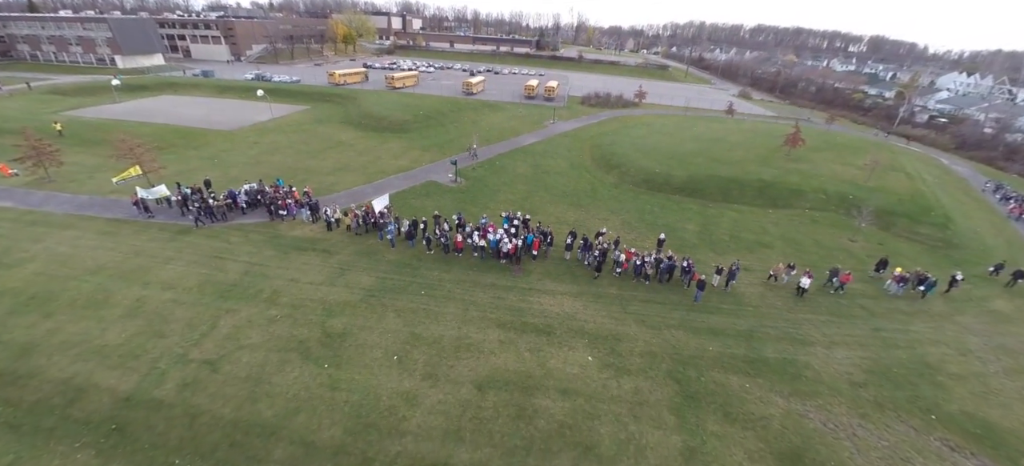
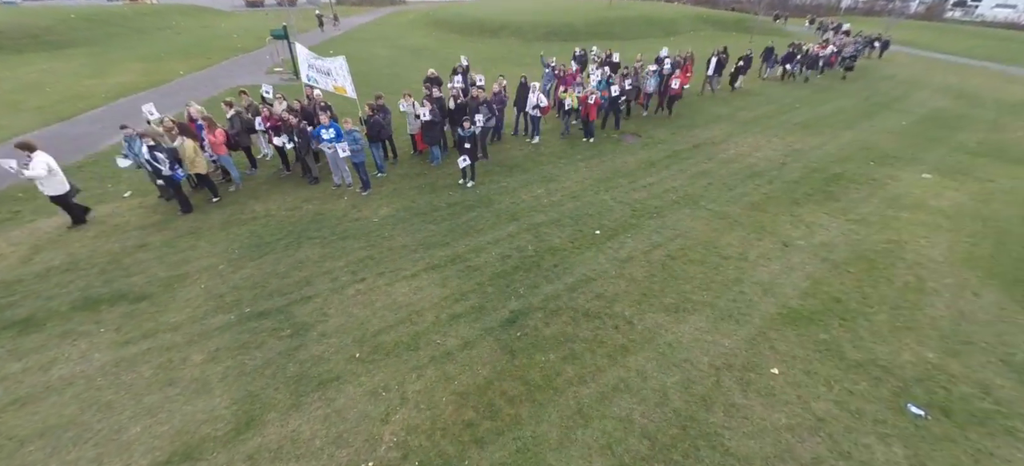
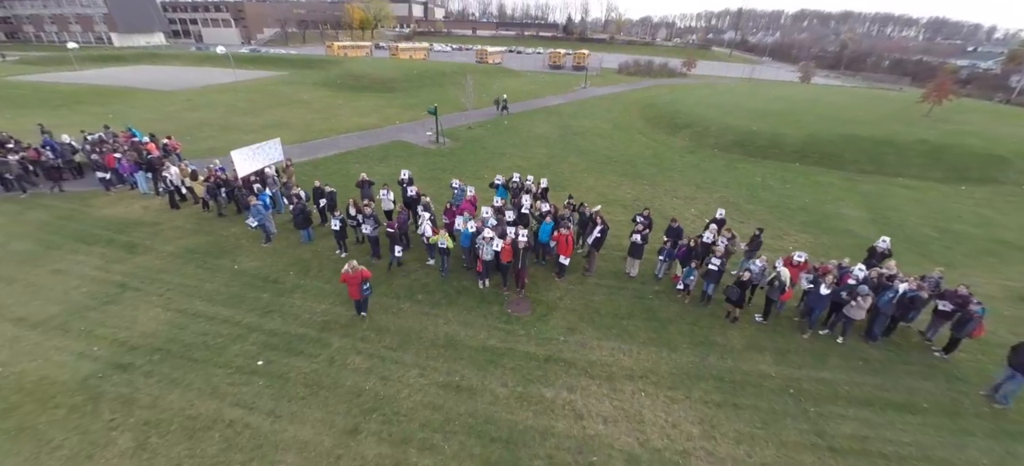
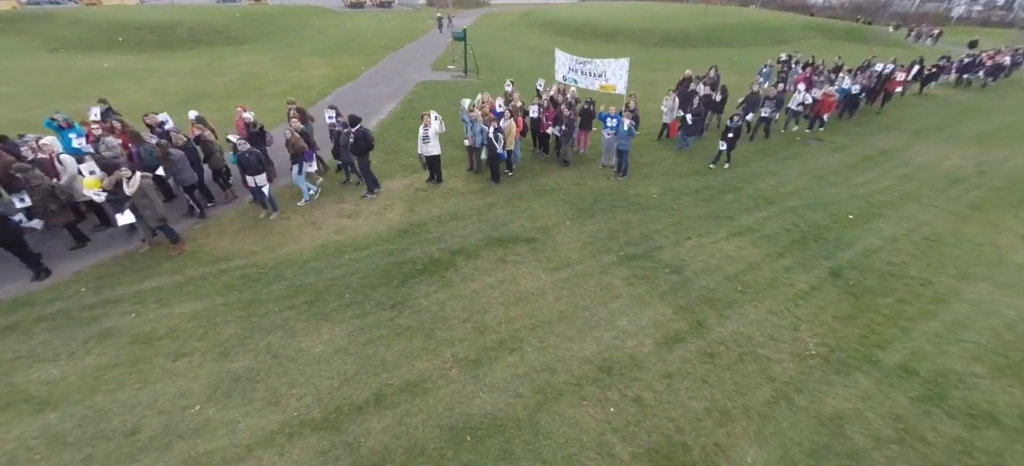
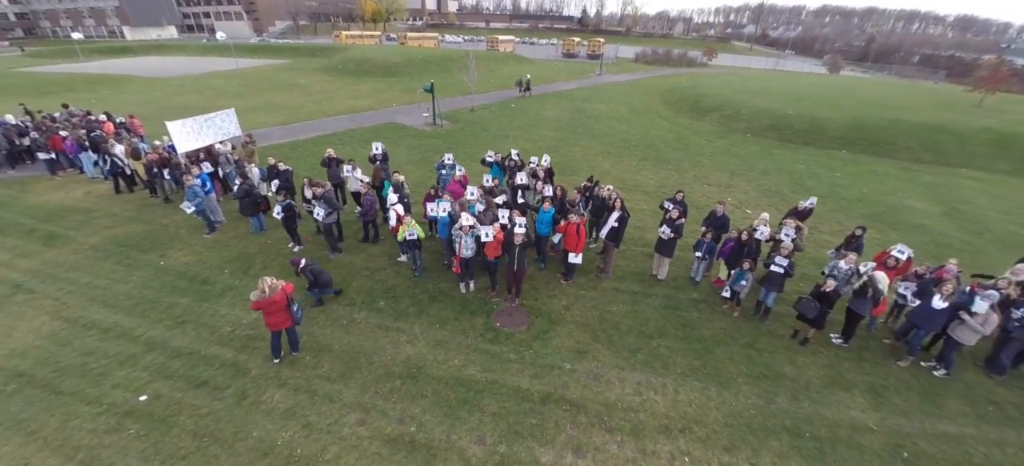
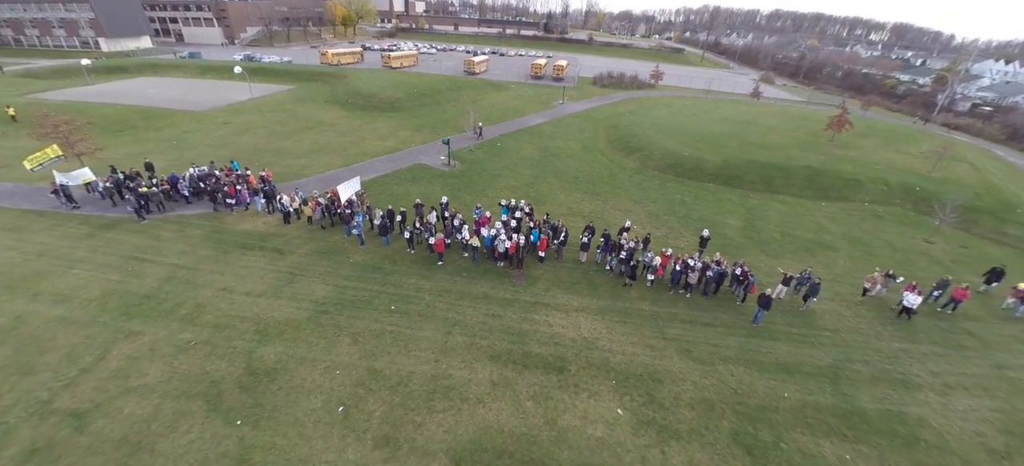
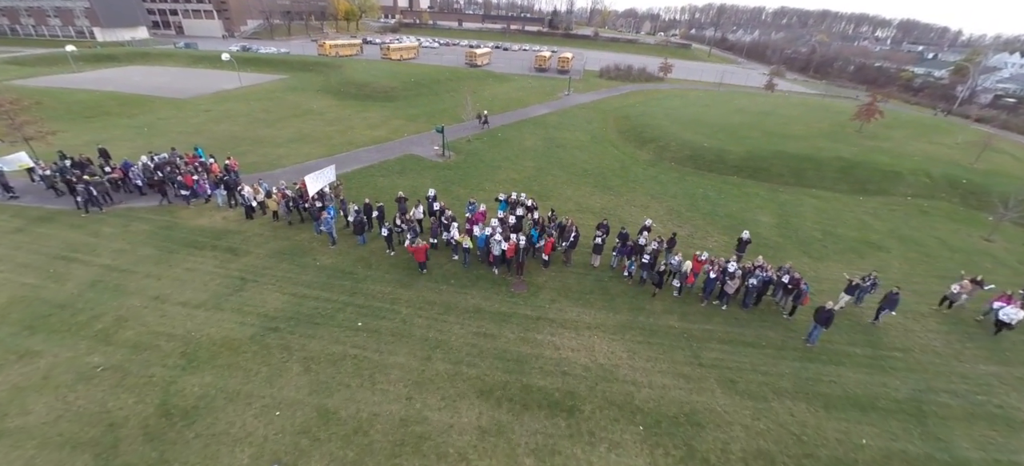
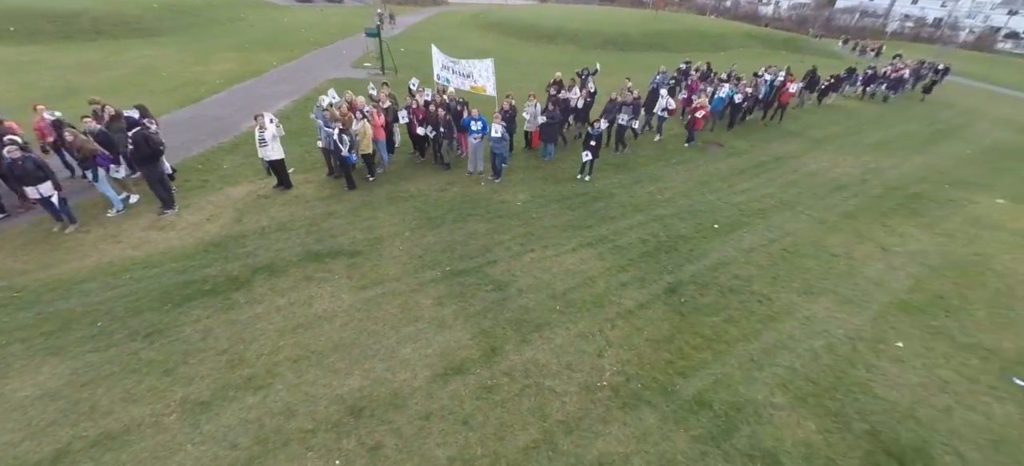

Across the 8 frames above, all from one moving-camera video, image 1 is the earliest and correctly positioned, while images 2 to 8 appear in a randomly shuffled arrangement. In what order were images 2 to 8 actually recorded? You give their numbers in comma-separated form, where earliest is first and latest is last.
6, 7, 3, 5, 4, 8, 2
